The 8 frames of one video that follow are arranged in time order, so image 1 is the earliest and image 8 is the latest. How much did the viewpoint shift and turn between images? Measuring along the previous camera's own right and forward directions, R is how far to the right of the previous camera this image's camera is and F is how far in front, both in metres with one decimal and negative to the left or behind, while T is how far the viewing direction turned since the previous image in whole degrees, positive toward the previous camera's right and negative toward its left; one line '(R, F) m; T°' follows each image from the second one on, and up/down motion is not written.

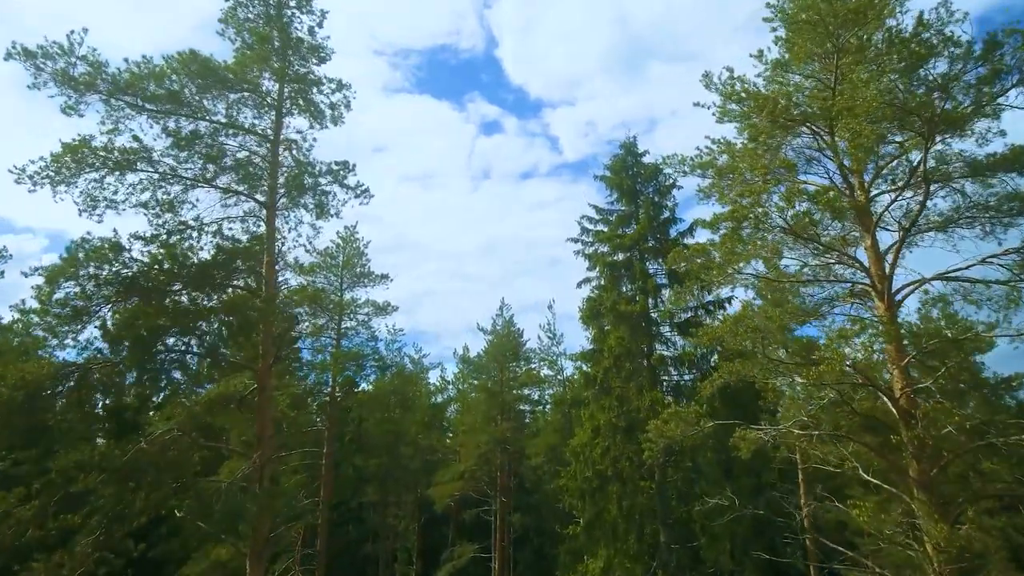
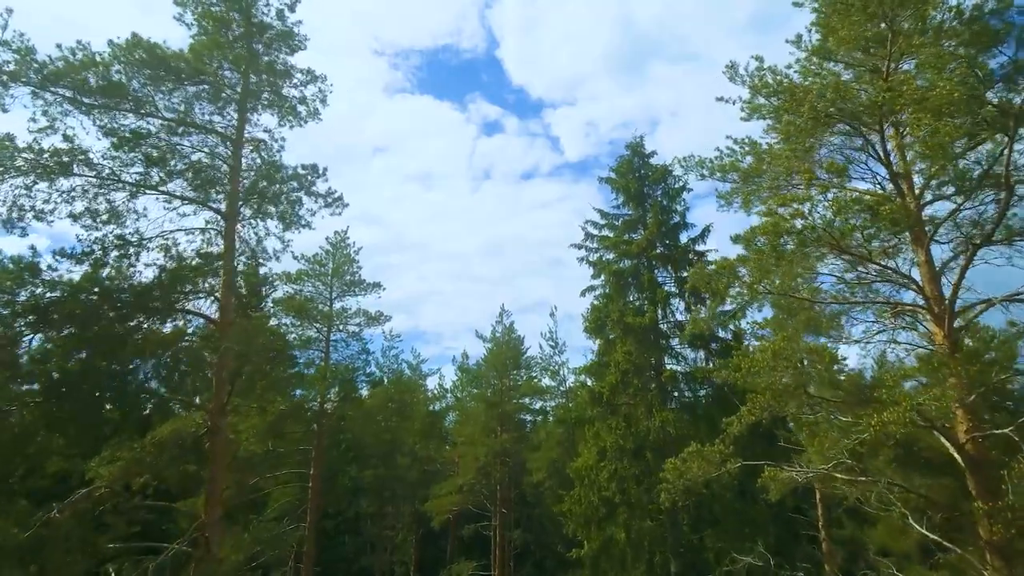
(+0.1, +1.8) m; 0°
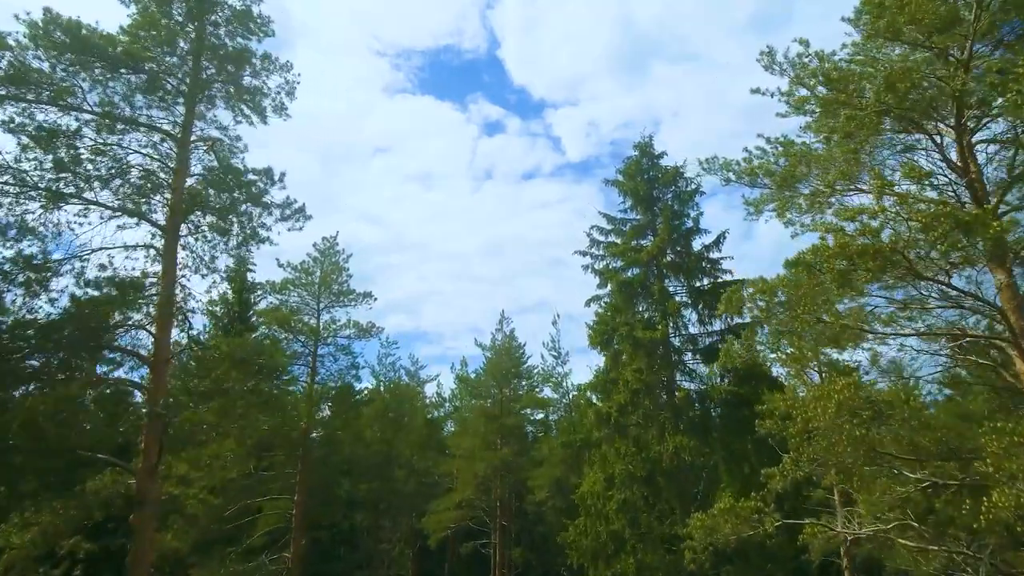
(0.0, +1.9) m; 0°
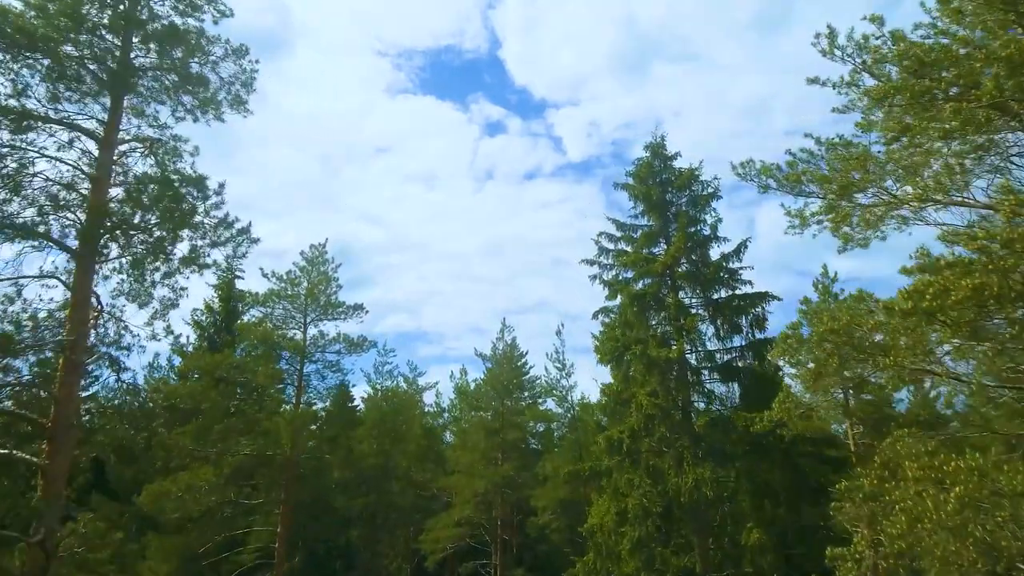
(0.0, +2.0) m; 0°
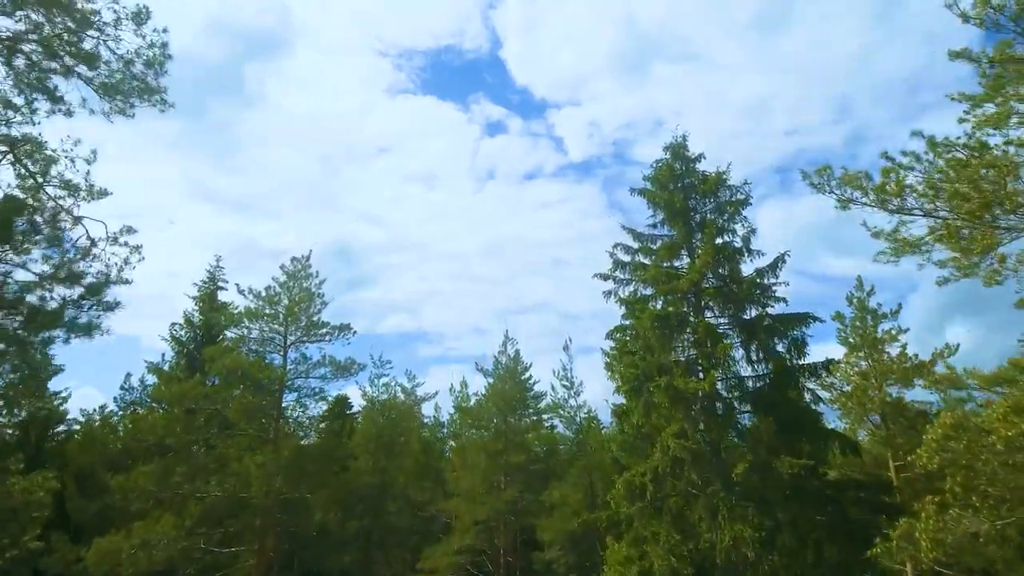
(-0.1, +2.7) m; 0°
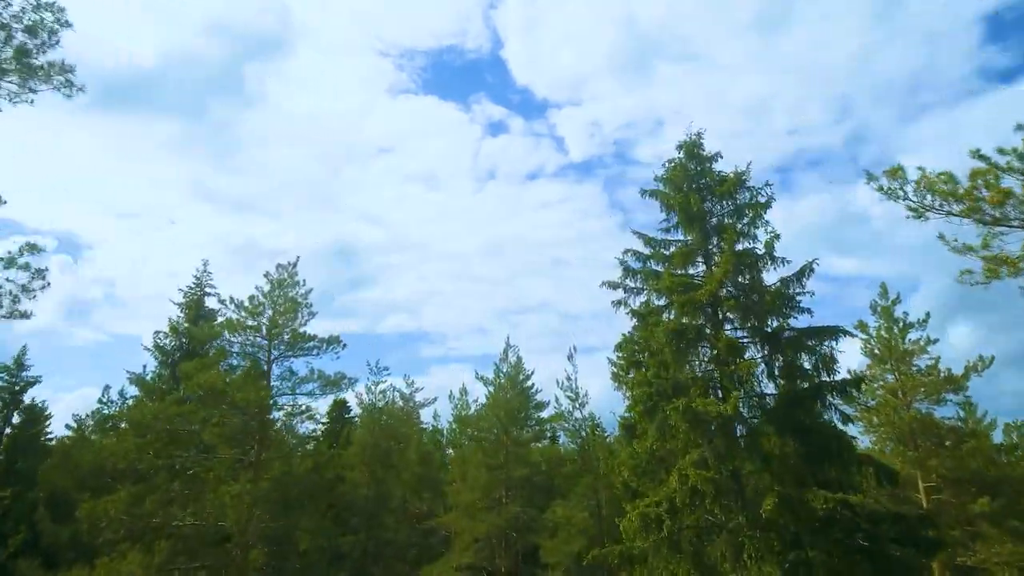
(0.0, +1.7) m; 0°
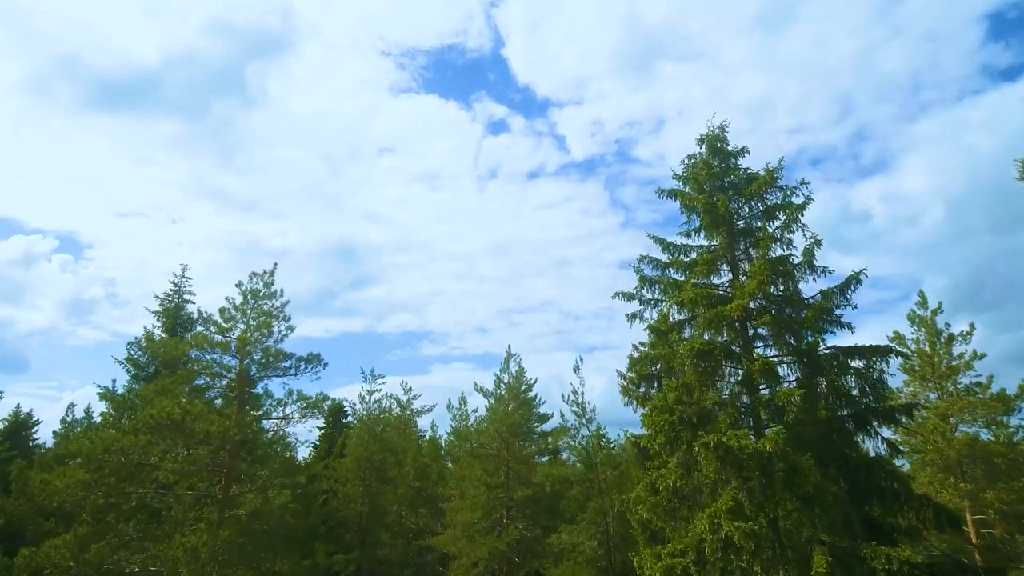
(0.0, +2.4) m; 0°
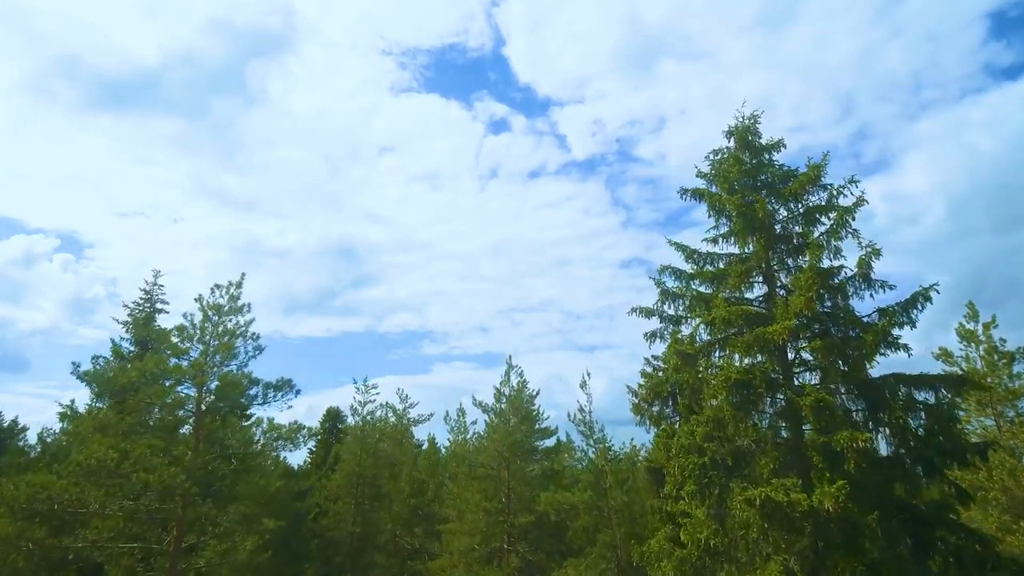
(0.0, +2.6) m; 0°
